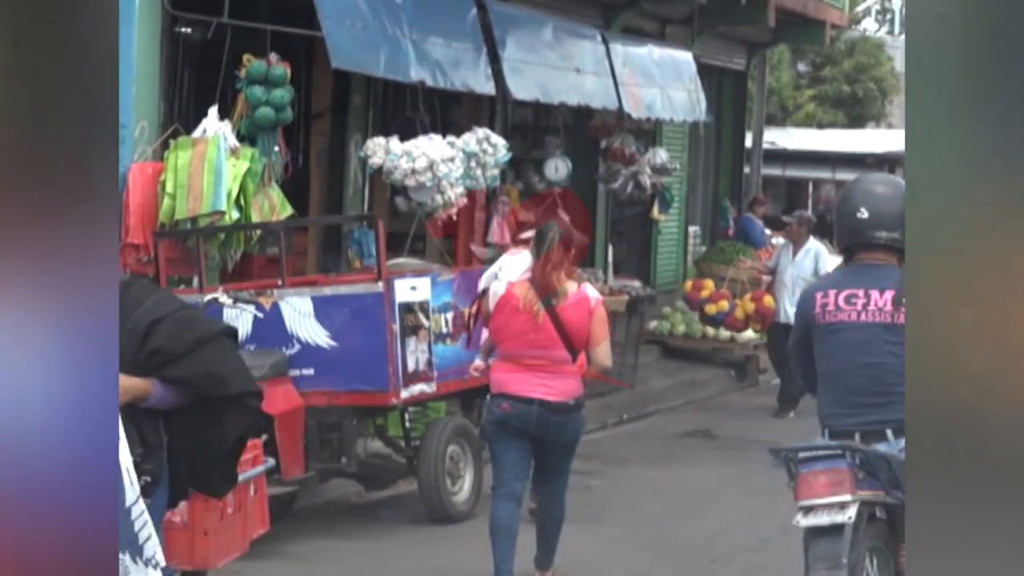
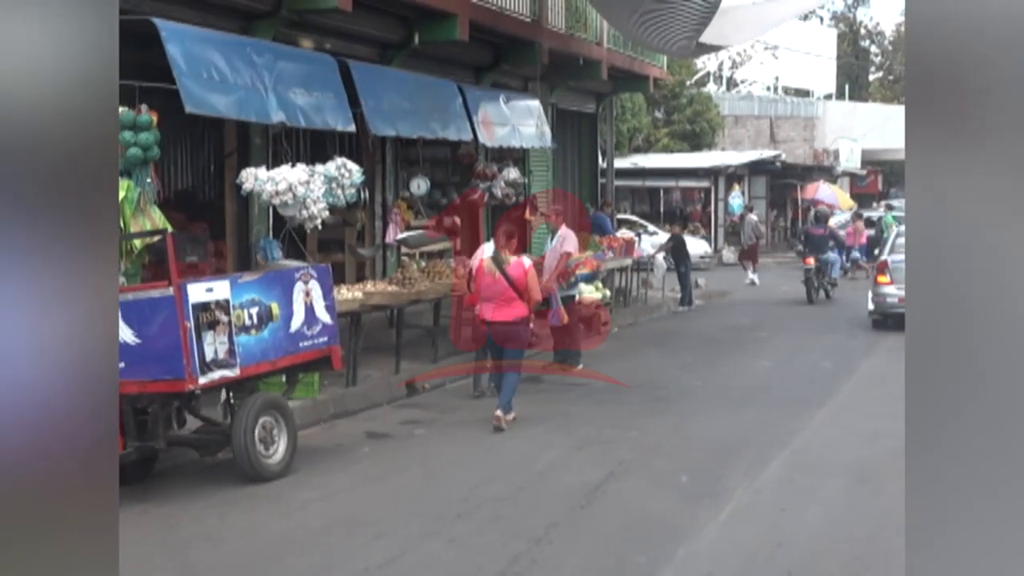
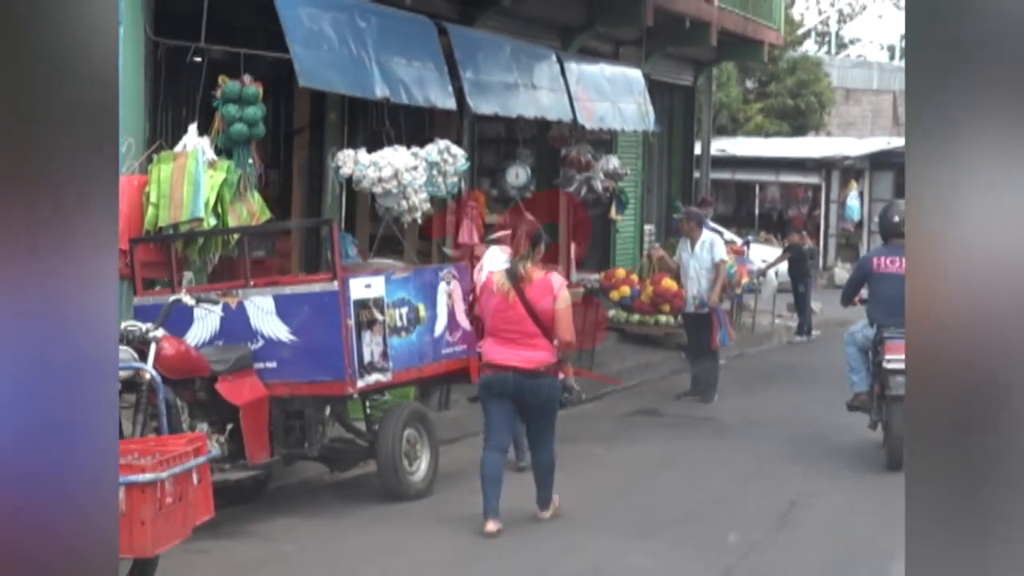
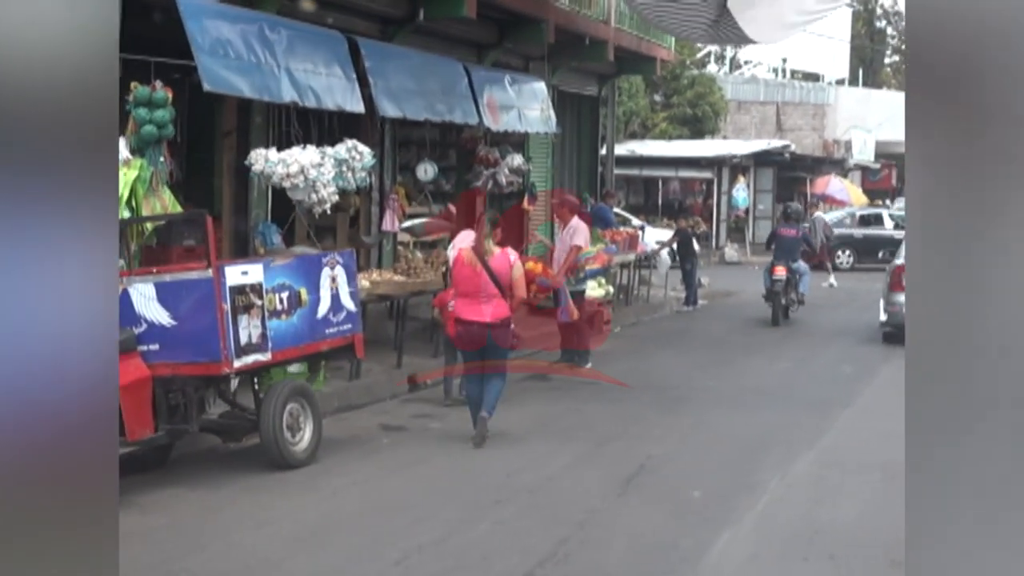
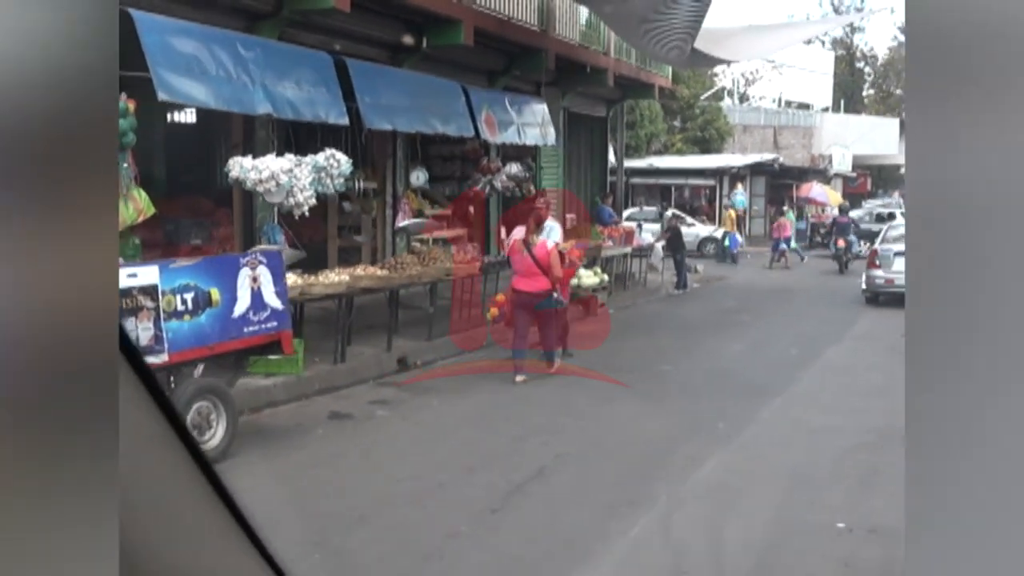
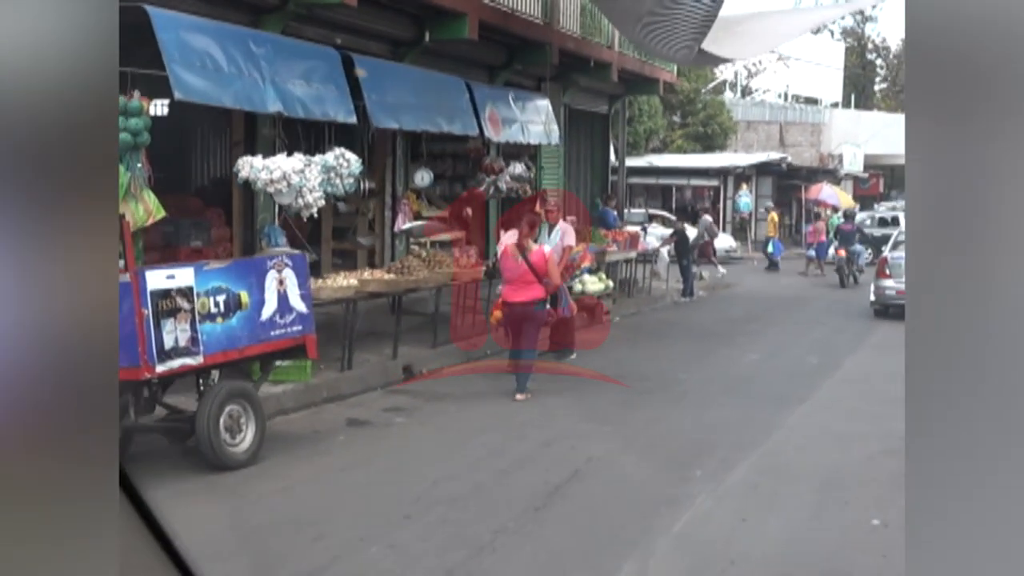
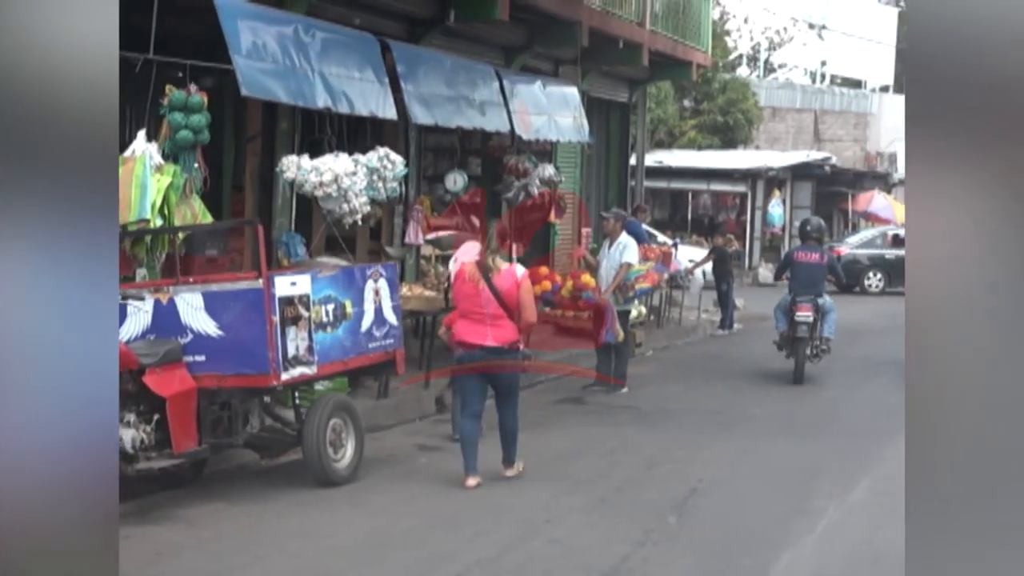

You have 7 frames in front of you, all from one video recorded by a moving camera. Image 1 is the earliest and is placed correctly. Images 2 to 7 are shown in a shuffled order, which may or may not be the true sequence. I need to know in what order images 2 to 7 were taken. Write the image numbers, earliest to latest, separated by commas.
3, 7, 4, 2, 6, 5
